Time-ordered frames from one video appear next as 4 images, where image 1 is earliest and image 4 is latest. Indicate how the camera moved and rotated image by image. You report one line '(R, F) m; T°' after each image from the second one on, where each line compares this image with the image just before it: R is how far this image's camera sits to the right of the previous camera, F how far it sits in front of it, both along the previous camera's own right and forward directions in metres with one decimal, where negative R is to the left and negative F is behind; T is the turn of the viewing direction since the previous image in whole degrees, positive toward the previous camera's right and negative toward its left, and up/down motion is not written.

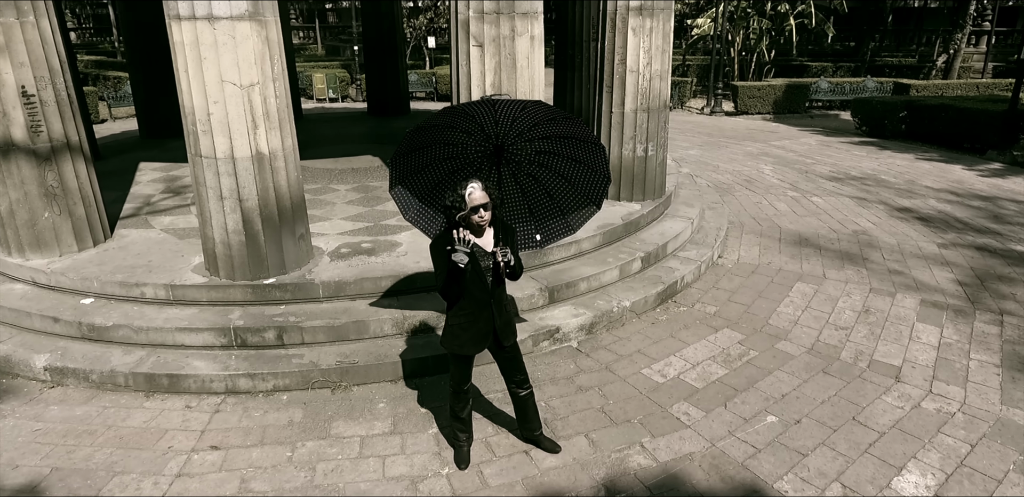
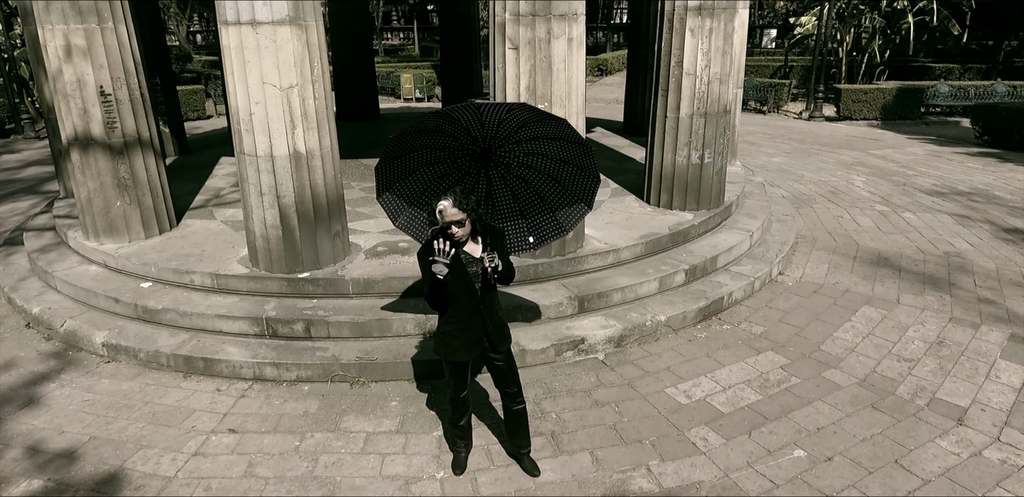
(+0.5, +0.1) m; -8°
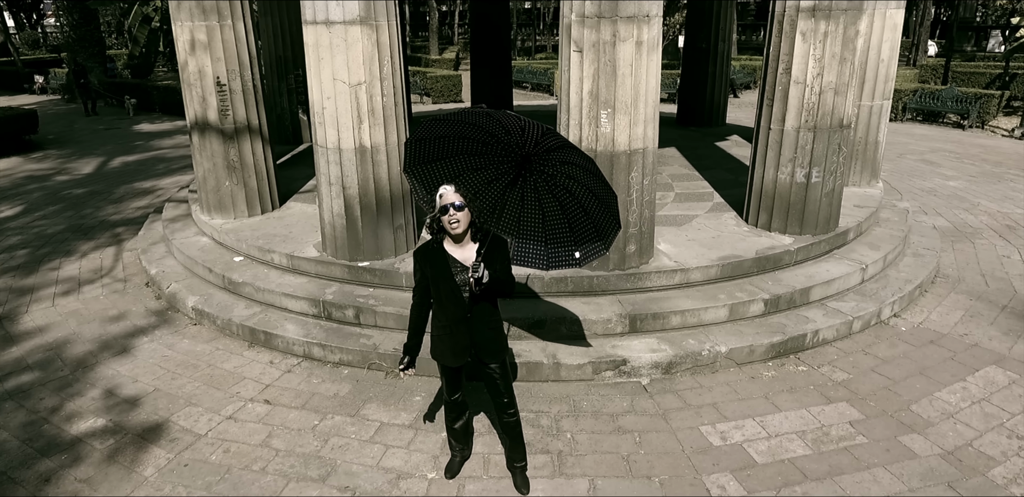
(+0.8, +0.2) m; -14°
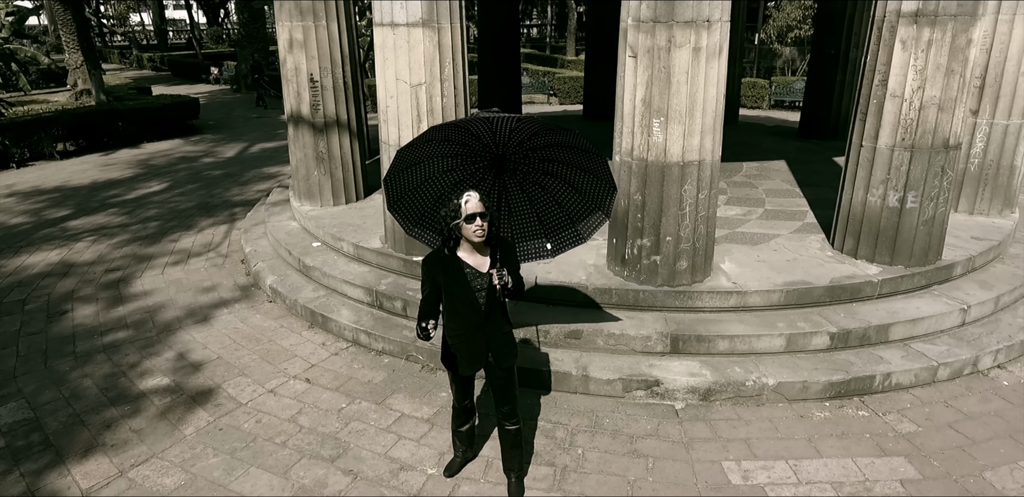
(+0.7, +0.1) m; -11°
